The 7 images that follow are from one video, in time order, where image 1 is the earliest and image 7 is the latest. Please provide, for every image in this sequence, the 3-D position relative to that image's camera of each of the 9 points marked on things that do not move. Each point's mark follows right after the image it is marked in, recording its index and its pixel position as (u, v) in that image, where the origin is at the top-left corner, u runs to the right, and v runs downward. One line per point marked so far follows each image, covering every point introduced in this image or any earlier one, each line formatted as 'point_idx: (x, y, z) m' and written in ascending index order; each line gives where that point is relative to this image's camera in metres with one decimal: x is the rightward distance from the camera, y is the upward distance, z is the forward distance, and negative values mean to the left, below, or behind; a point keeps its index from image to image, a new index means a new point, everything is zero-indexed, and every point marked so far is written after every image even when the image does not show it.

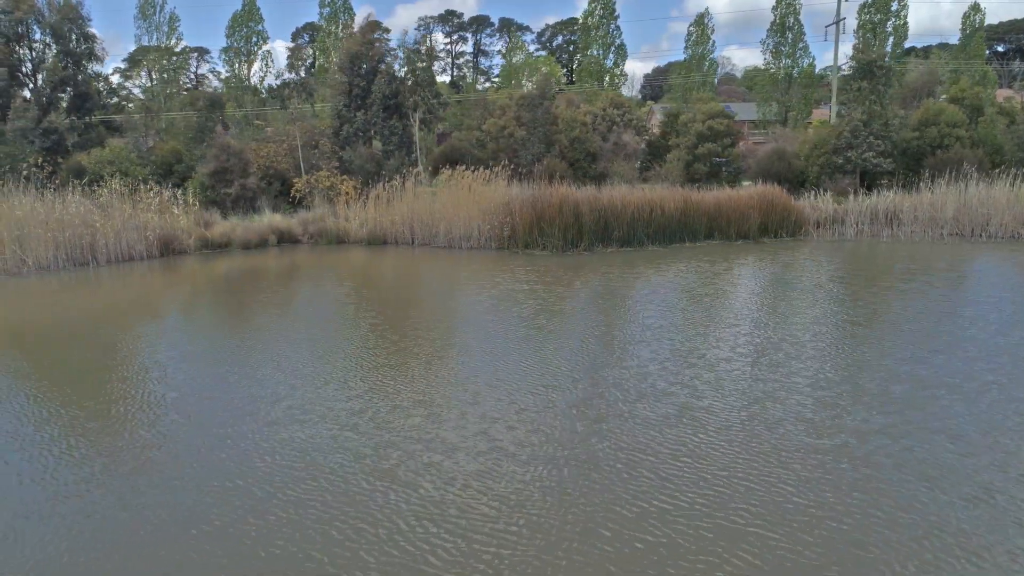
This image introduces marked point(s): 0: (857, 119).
0: (+4.6, +2.3, +8.8) m
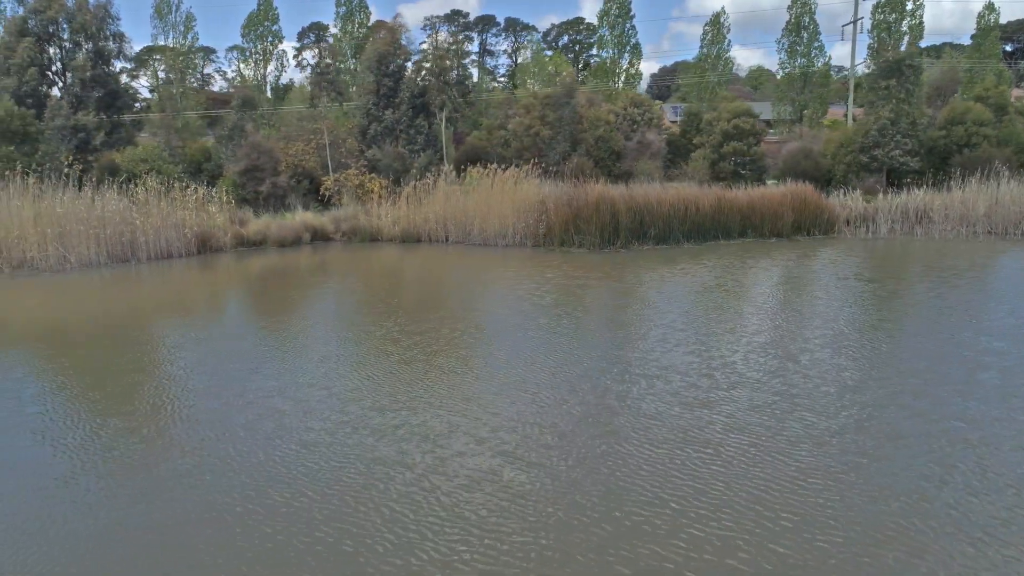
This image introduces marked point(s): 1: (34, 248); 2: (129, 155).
0: (+5.0, +2.3, +8.9) m
1: (-5.1, +0.4, +7.1) m
2: (-5.3, +1.9, +9.1) m
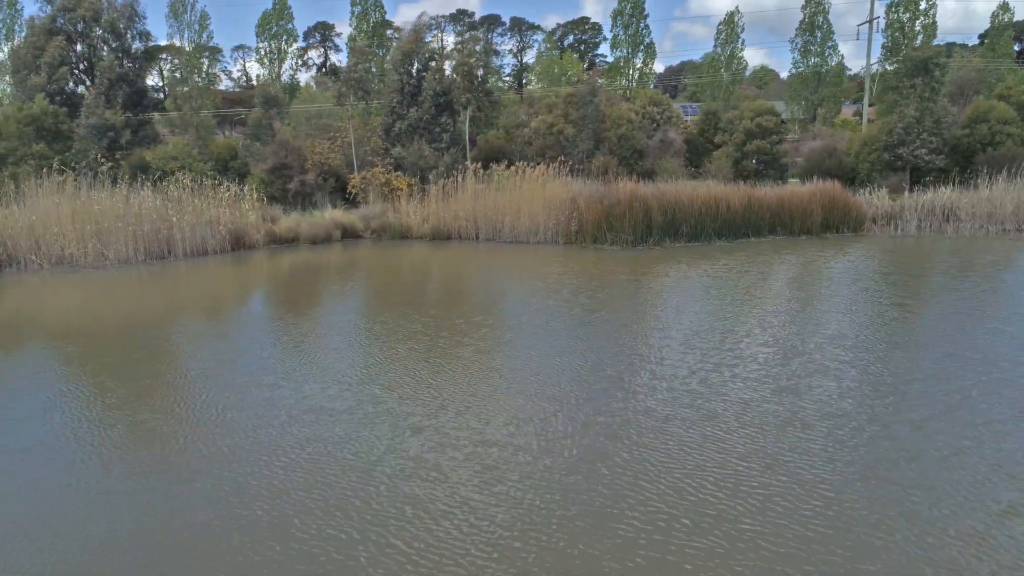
0: (+5.4, +2.3, +8.9) m
1: (-4.8, +0.5, +7.2) m
2: (-4.9, +1.9, +9.2) m
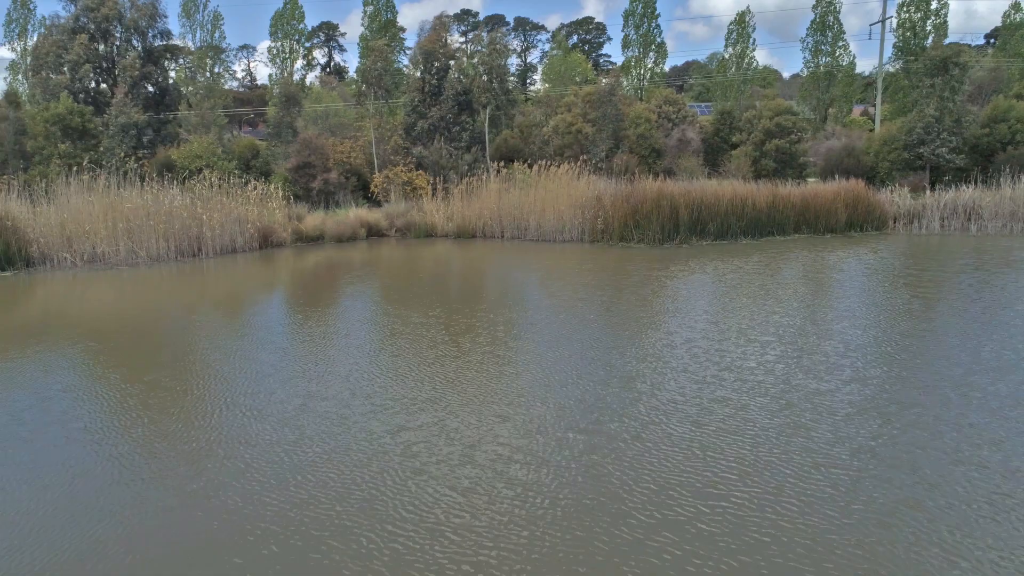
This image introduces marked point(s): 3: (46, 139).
0: (+5.7, +2.4, +9.0) m
1: (-4.5, +0.5, +7.2) m
2: (-4.6, +1.9, +9.3) m
3: (-6.4, +2.0, +8.9) m
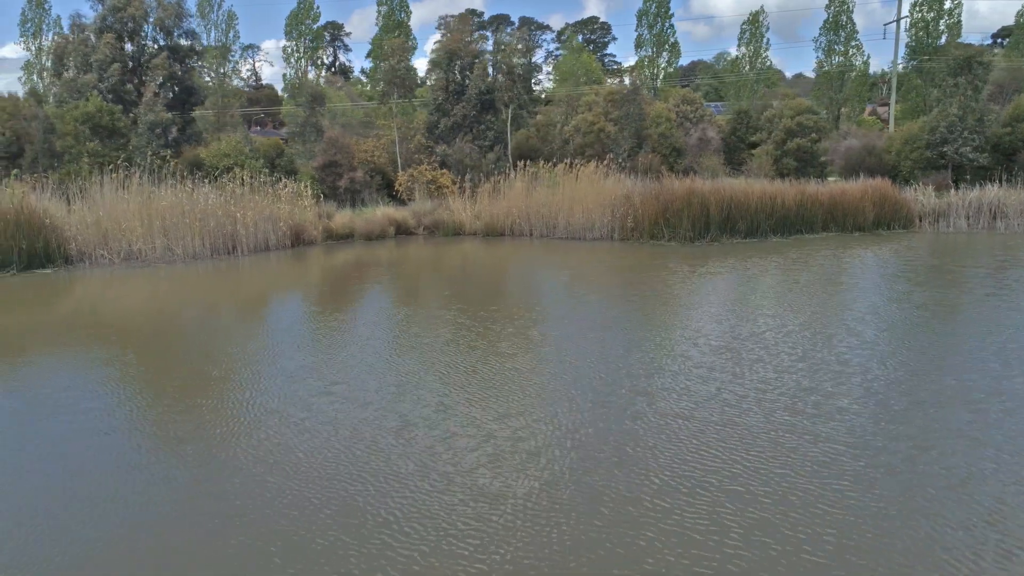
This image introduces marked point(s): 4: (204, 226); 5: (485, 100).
0: (+6.1, +2.4, +9.1) m
1: (-4.1, +0.5, +7.3) m
2: (-4.3, +2.0, +9.4) m
3: (-6.0, +2.1, +9.0) m
4: (-3.5, +0.7, +7.5) m
5: (-0.5, +3.0, +10.5) m
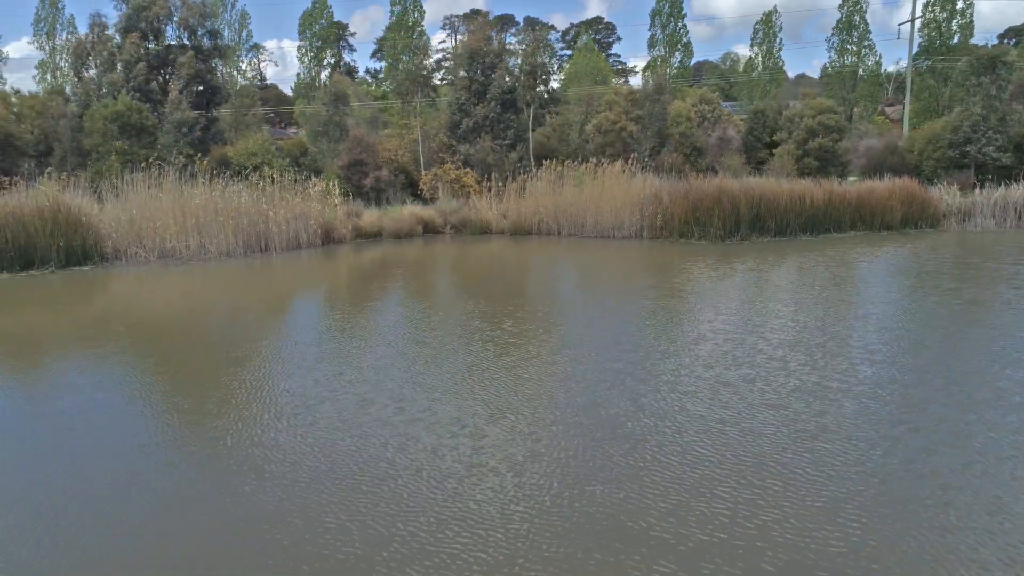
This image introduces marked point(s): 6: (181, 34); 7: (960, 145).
0: (+6.4, +2.4, +9.1) m
1: (-3.8, +0.6, +7.4) m
2: (-3.9, +2.0, +9.4) m
3: (-5.6, +2.1, +9.1) m
4: (-3.2, +0.7, +7.6) m
5: (-0.1, +3.0, +10.6) m
6: (-5.3, +4.1, +10.5) m
7: (+6.3, +2.0, +9.2) m
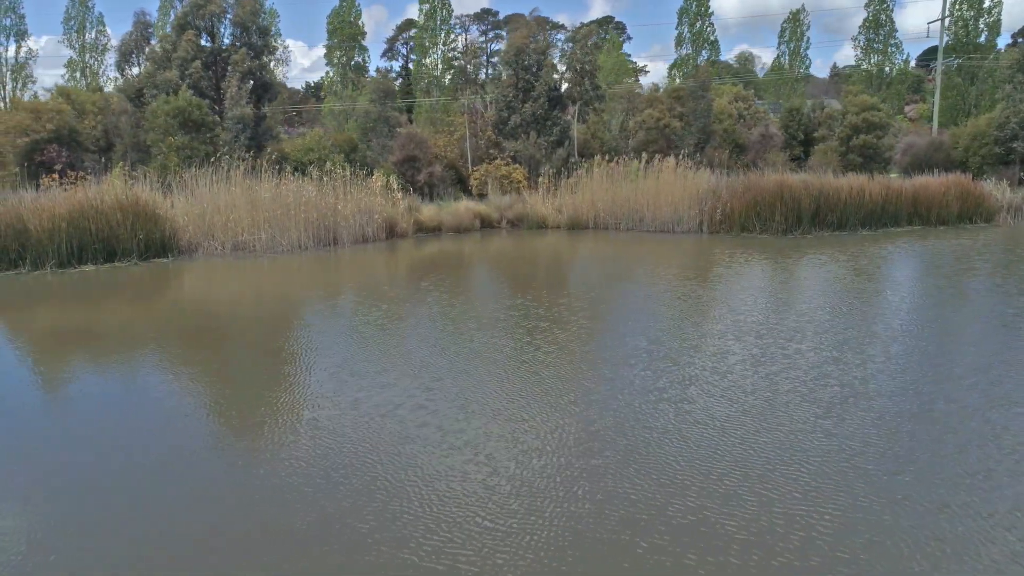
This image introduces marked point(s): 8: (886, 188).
0: (+7.2, +2.5, +9.2) m
1: (-3.0, +0.7, +7.5) m
2: (-3.2, +2.1, +9.6) m
3: (-4.9, +2.2, +9.3) m
4: (-2.4, +0.8, +7.7) m
5: (+0.7, +3.1, +10.7) m
6: (-4.5, +4.2, +10.7) m
7: (+7.0, +2.1, +9.3) m
8: (+4.4, +1.2, +7.8) m
